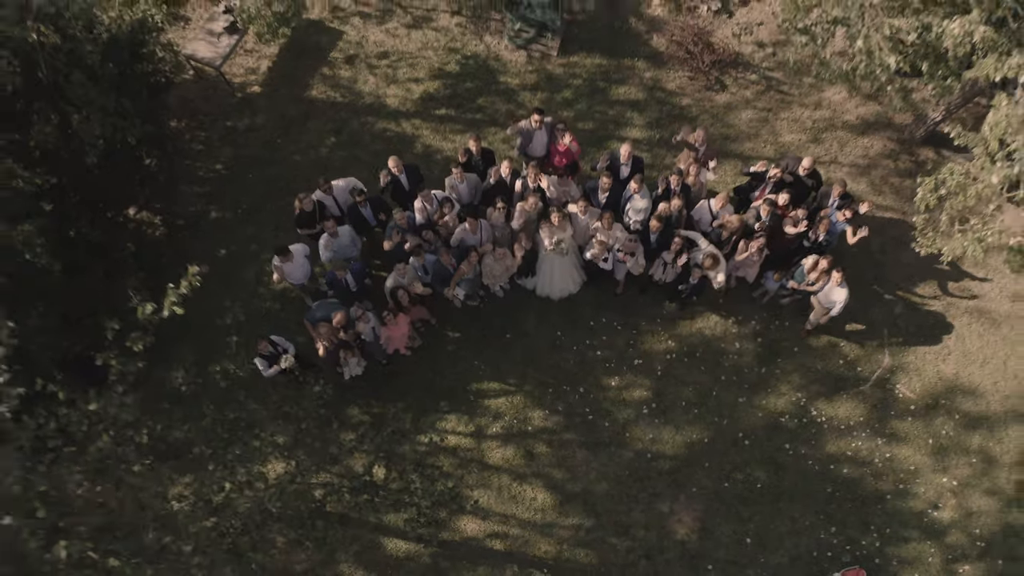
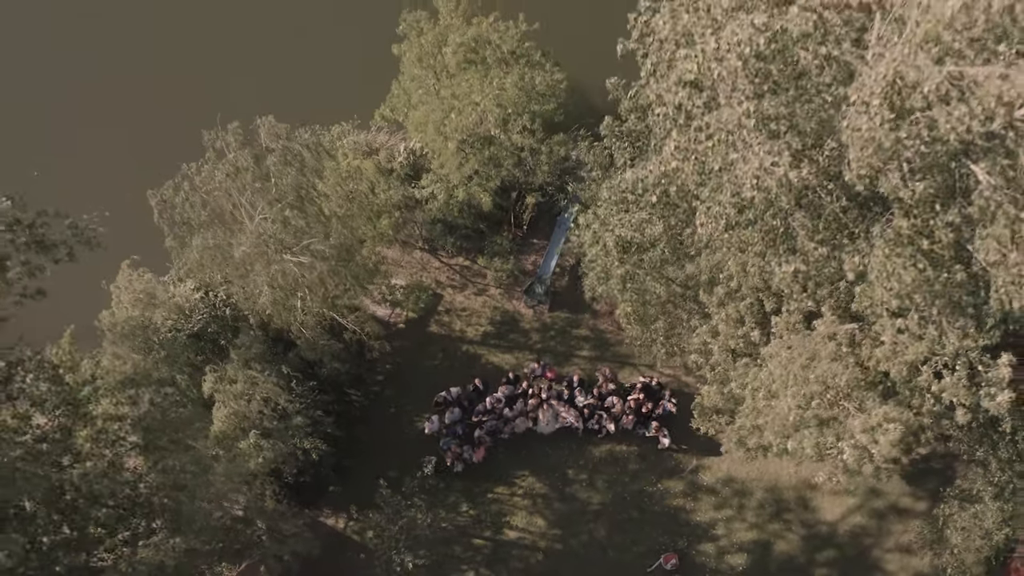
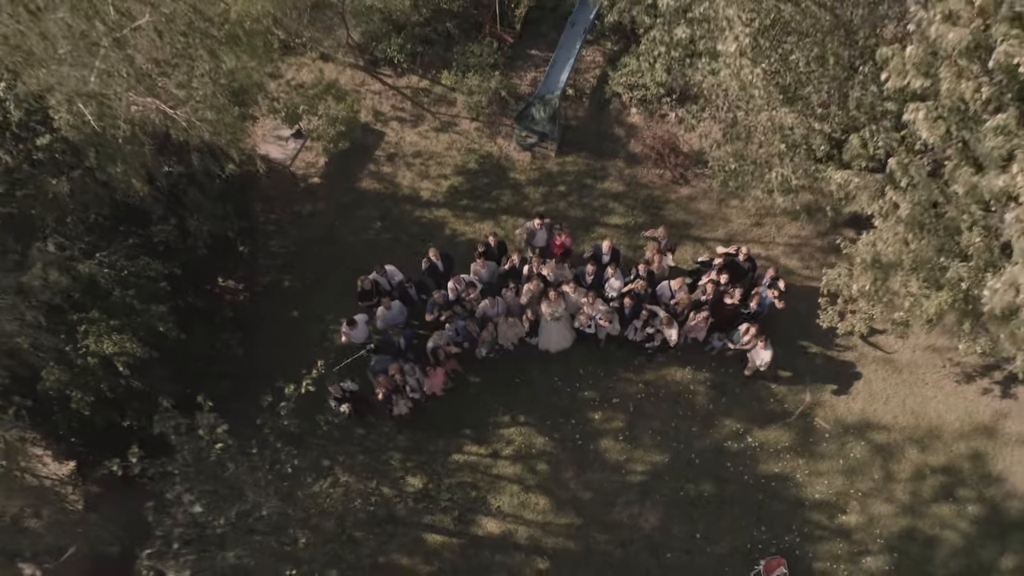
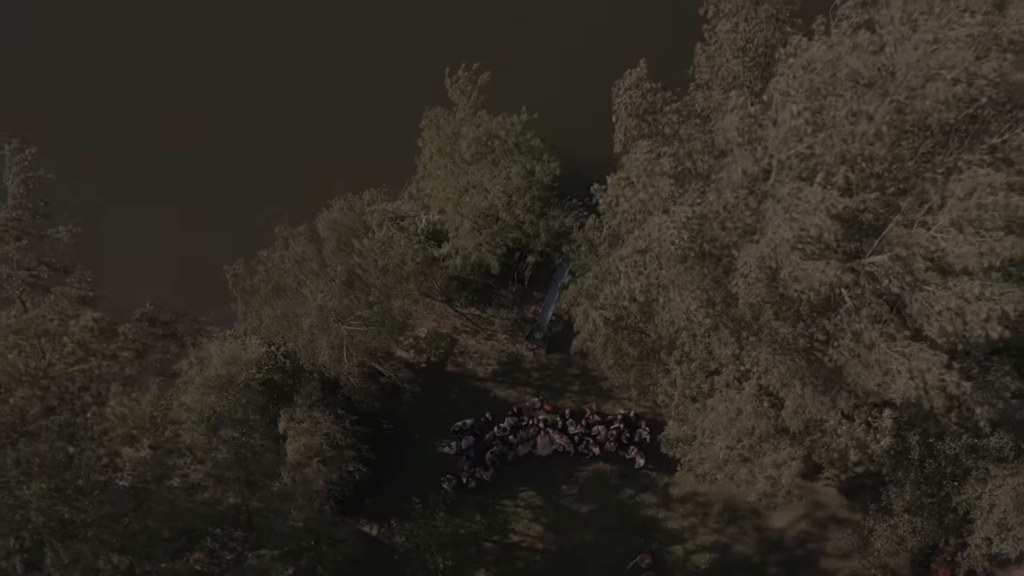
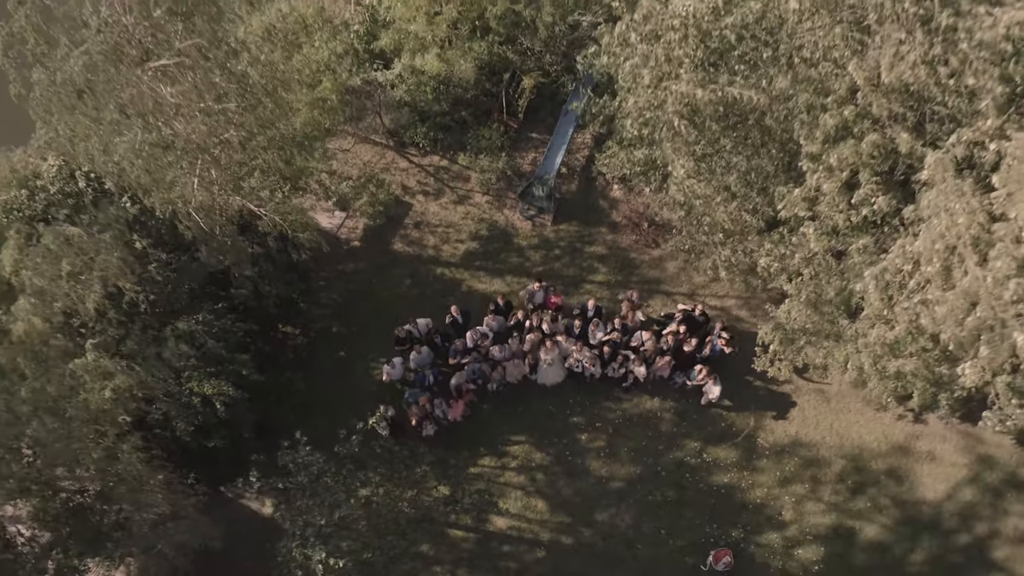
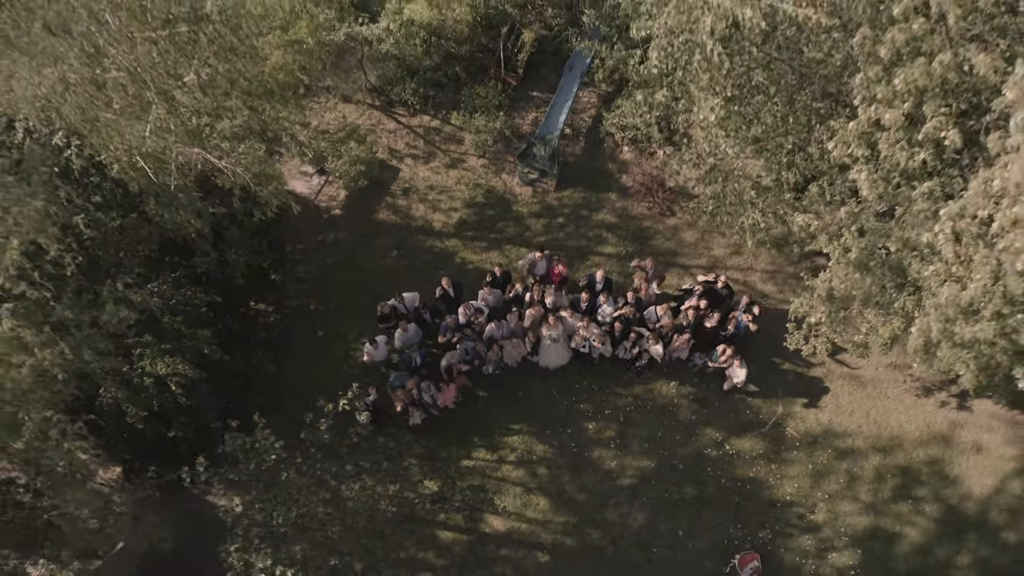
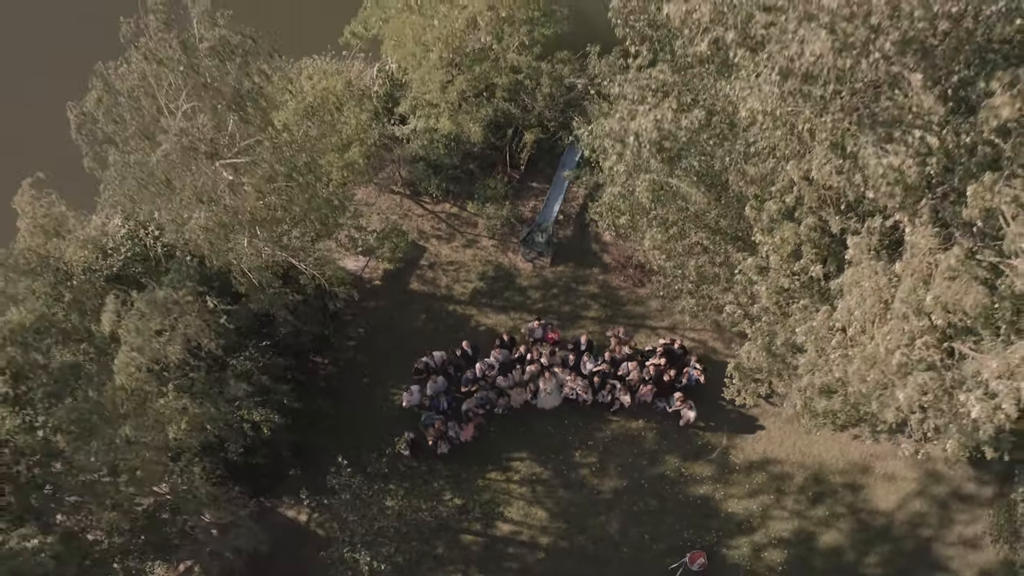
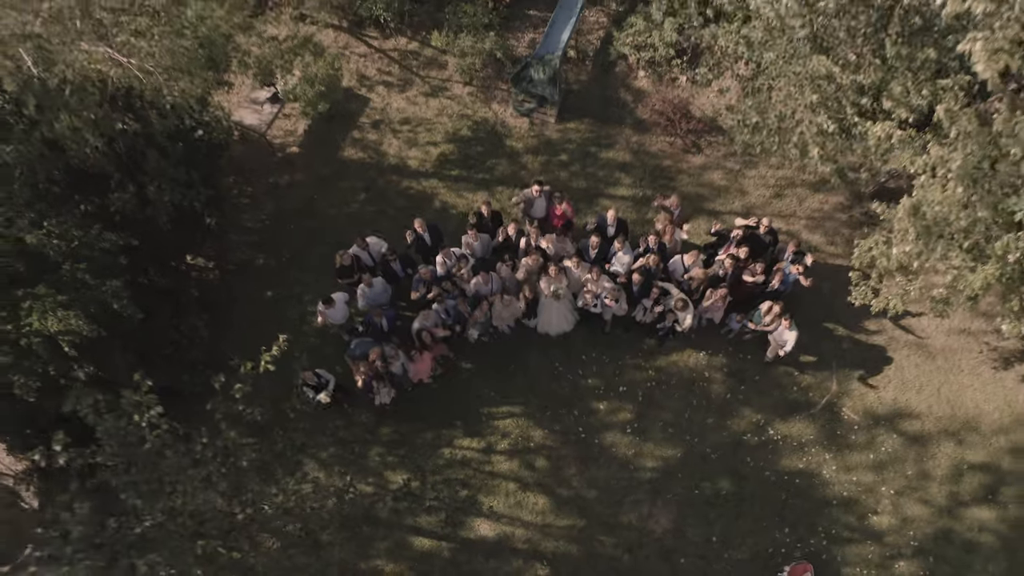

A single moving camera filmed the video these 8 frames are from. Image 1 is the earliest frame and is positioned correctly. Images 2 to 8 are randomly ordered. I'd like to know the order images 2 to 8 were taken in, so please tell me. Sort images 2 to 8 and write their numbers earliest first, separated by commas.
8, 3, 6, 5, 7, 2, 4
